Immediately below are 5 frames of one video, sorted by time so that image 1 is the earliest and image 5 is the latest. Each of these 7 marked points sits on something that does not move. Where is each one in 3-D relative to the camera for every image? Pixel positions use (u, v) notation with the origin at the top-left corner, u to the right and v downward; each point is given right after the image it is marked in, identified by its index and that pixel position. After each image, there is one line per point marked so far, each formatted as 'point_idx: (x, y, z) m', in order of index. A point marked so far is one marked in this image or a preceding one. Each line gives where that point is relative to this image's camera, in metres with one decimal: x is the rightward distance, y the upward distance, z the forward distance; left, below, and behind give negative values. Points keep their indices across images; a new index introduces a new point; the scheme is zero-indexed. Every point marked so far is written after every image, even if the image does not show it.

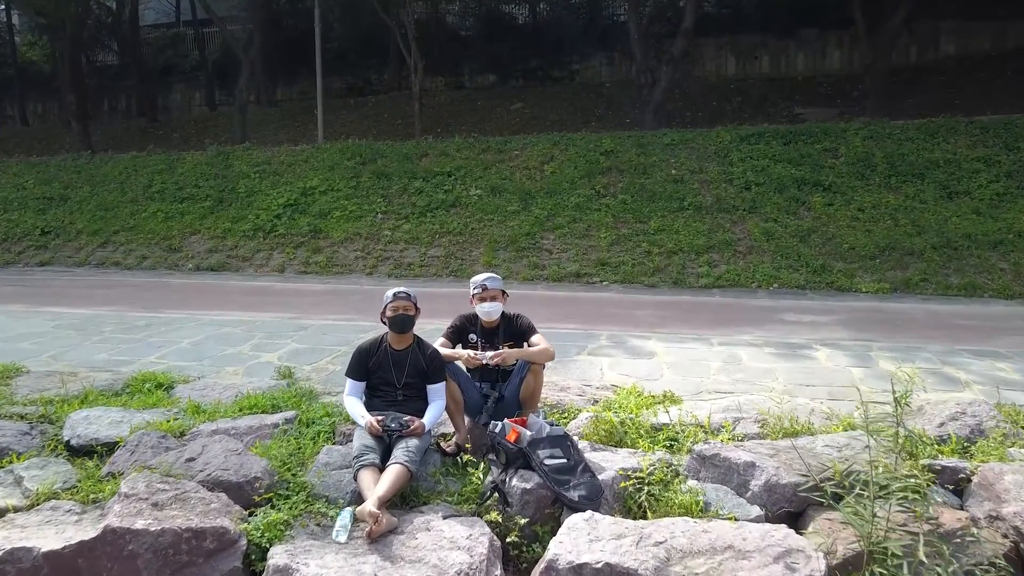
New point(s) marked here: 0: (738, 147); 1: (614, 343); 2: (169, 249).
0: (+4.8, +3.0, +17.1) m
1: (+1.0, -0.5, +7.9) m
2: (-6.7, +0.8, +15.9) m
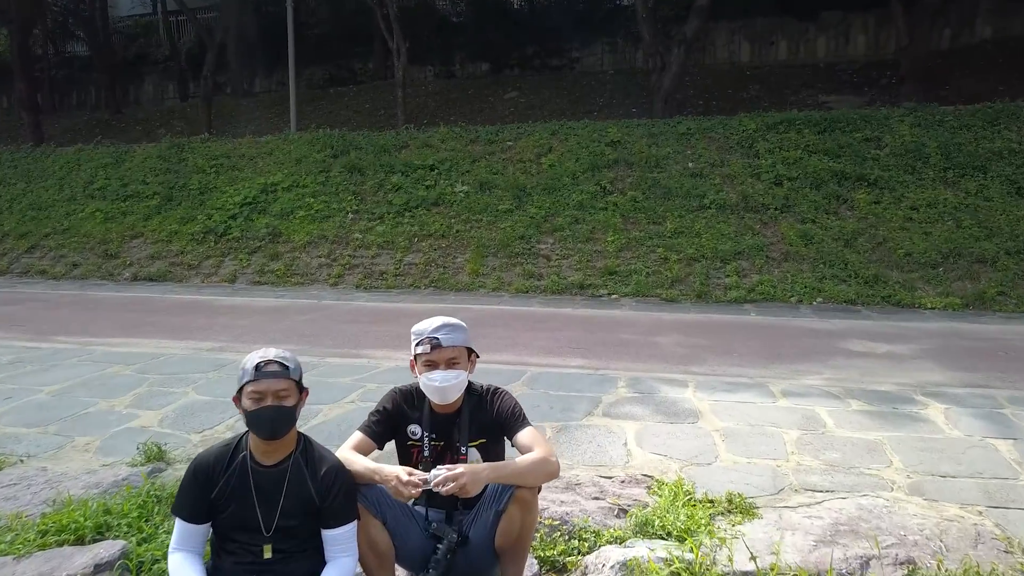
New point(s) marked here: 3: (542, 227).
0: (+4.6, +2.8, +14.9) m
1: (+0.9, -0.8, +5.7) m
2: (-6.9, +0.6, +13.6) m
3: (+0.5, +1.0, +13.0) m
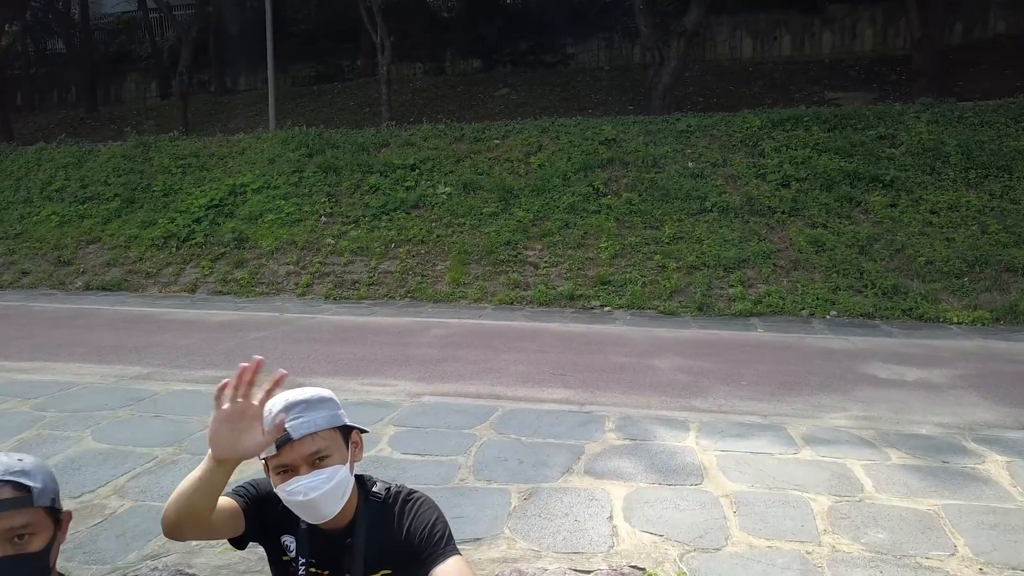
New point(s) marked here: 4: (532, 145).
0: (+4.4, +2.6, +13.9) m
1: (+0.7, -0.9, +4.7) m
2: (-7.1, +0.4, +12.6) m
3: (+0.3, +0.8, +12.0) m
4: (+0.4, +2.6, +14.5) m
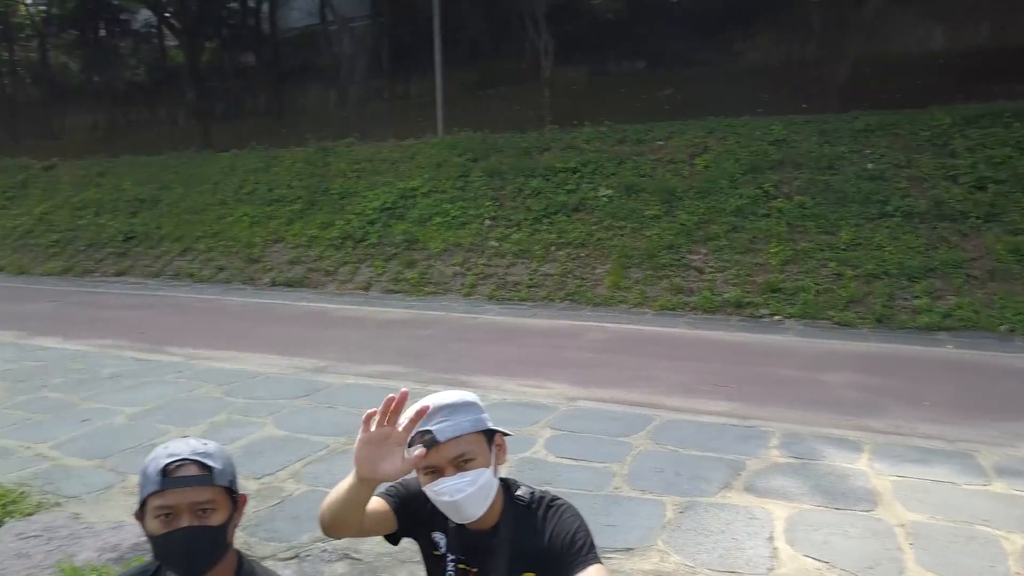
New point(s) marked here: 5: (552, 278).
0: (+7.1, +2.4, +12.7) m
1: (+1.5, -0.9, +4.5) m
2: (-4.5, +0.5, +13.7) m
3: (+2.6, +0.7, +11.7) m
4: (+3.3, +2.5, +14.2) m
5: (+0.6, +0.1, +11.3) m
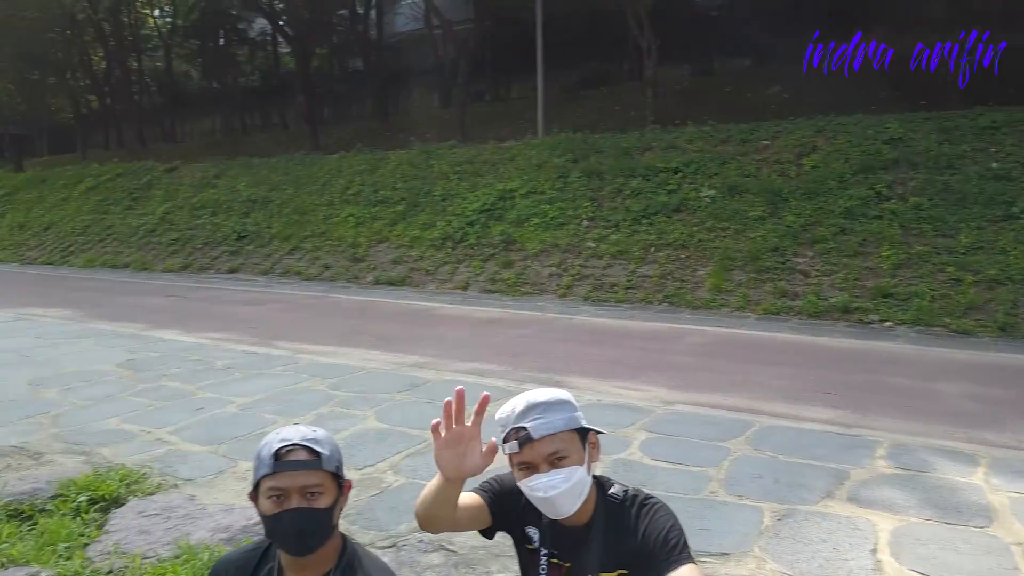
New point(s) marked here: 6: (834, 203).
0: (+8.6, +2.3, +11.8) m
1: (+2.0, -1.0, +4.3) m
2: (-2.8, +0.5, +14.2) m
3: (+4.0, +0.7, +11.4) m
4: (+5.0, +2.4, +13.7) m
5: (+1.9, +0.1, +11.2) m
6: (+4.7, +1.2, +11.9) m
